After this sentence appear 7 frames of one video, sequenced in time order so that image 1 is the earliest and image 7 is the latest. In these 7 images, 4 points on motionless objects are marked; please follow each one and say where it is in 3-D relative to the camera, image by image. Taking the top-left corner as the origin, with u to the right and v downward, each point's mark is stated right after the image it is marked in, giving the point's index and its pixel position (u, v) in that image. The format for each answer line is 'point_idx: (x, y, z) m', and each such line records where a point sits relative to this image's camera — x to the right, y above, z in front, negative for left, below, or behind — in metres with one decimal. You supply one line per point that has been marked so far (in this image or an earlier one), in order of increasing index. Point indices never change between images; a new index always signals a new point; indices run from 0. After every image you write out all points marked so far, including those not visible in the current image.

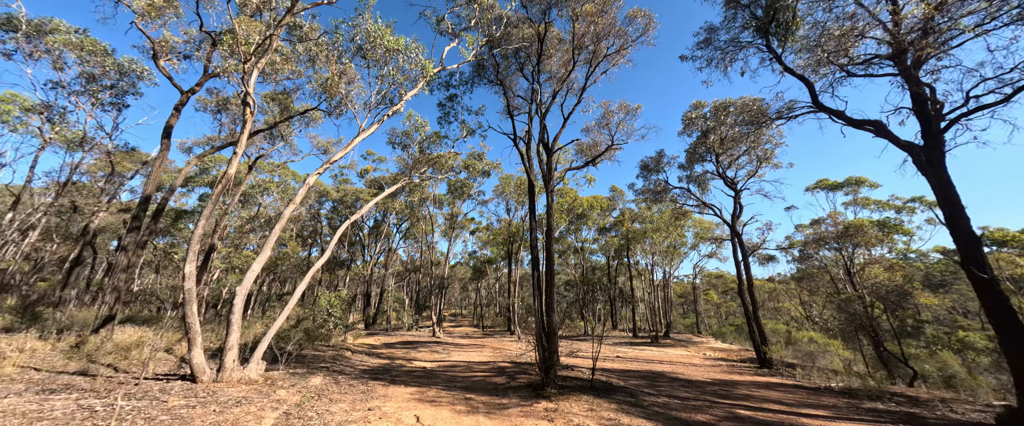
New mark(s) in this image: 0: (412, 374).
0: (-2.4, -3.8, +7.9) m
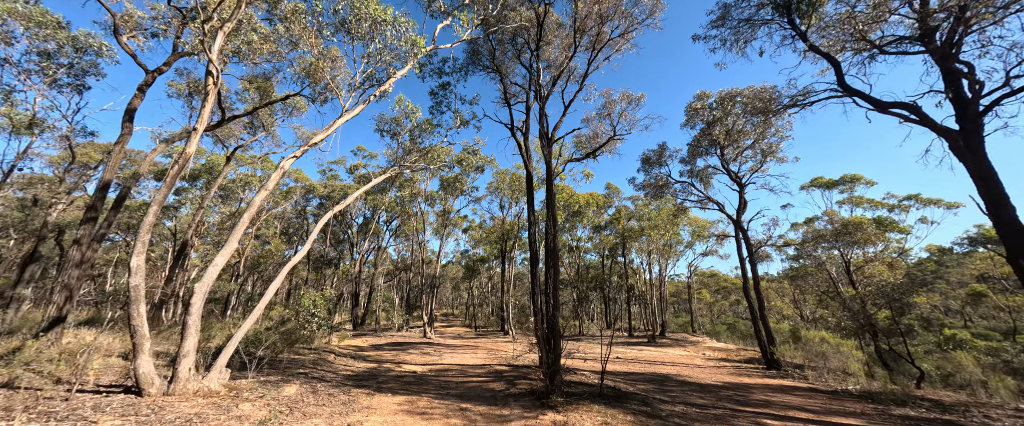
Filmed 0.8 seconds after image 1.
0: (-2.4, -3.6, +7.2) m
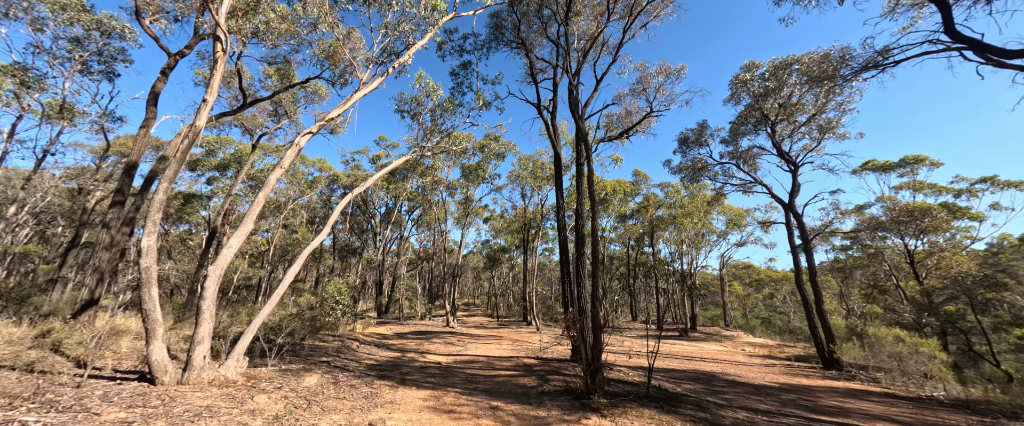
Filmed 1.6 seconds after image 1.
0: (-1.8, -3.2, +6.9) m
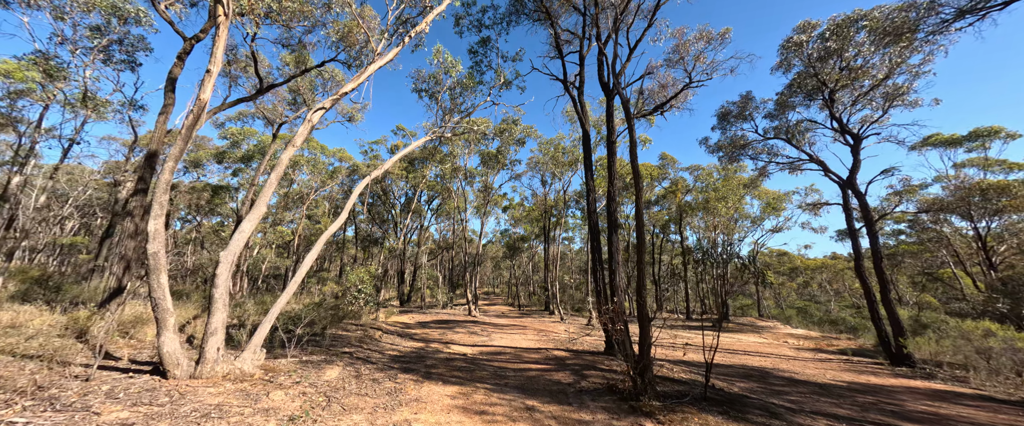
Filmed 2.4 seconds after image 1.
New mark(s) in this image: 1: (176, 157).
0: (-1.2, -2.9, +6.5) m
1: (-4.1, +0.7, +4.1) m
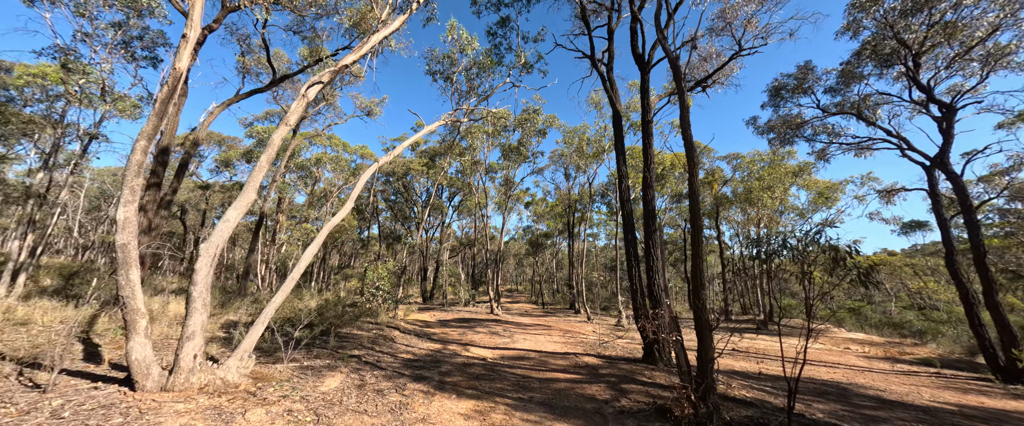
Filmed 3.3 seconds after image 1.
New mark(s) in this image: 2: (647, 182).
0: (-0.8, -2.7, +5.8) m
1: (-3.9, +0.8, +3.6) m
2: (+2.9, +0.6, +7.1) m
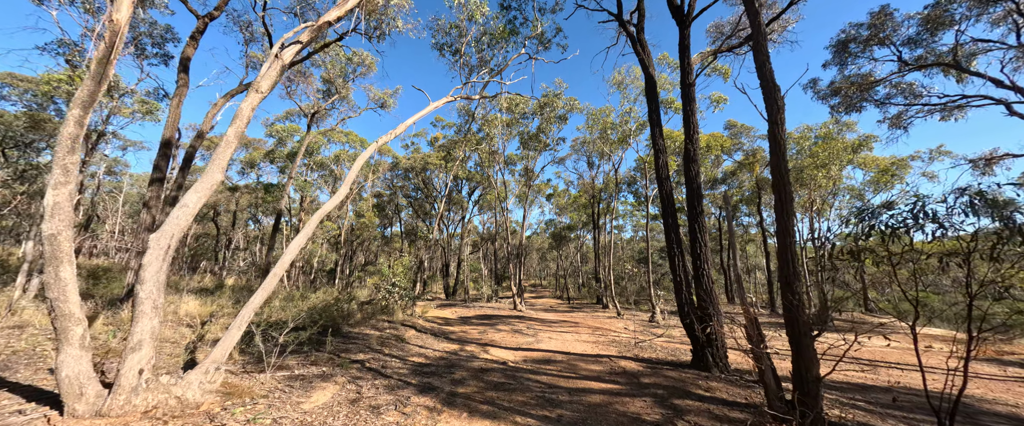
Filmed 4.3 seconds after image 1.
0: (-0.4, -2.5, +5.0) m
1: (-3.7, +1.0, +3.0) m
2: (+3.2, +1.0, +6.1) m
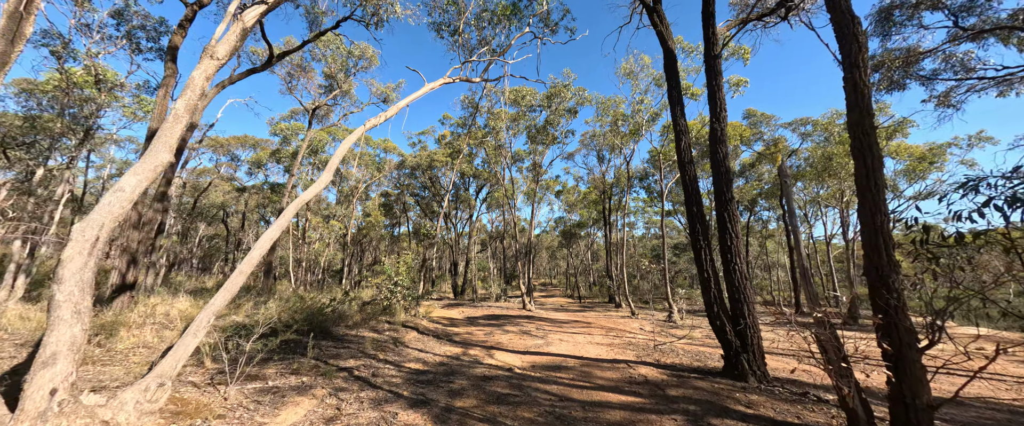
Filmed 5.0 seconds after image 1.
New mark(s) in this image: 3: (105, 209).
0: (-0.3, -2.3, +4.4) m
1: (-3.8, +1.1, +2.5) m
2: (+3.3, +1.2, +5.4) m
3: (-3.1, 0.0, +2.5) m
